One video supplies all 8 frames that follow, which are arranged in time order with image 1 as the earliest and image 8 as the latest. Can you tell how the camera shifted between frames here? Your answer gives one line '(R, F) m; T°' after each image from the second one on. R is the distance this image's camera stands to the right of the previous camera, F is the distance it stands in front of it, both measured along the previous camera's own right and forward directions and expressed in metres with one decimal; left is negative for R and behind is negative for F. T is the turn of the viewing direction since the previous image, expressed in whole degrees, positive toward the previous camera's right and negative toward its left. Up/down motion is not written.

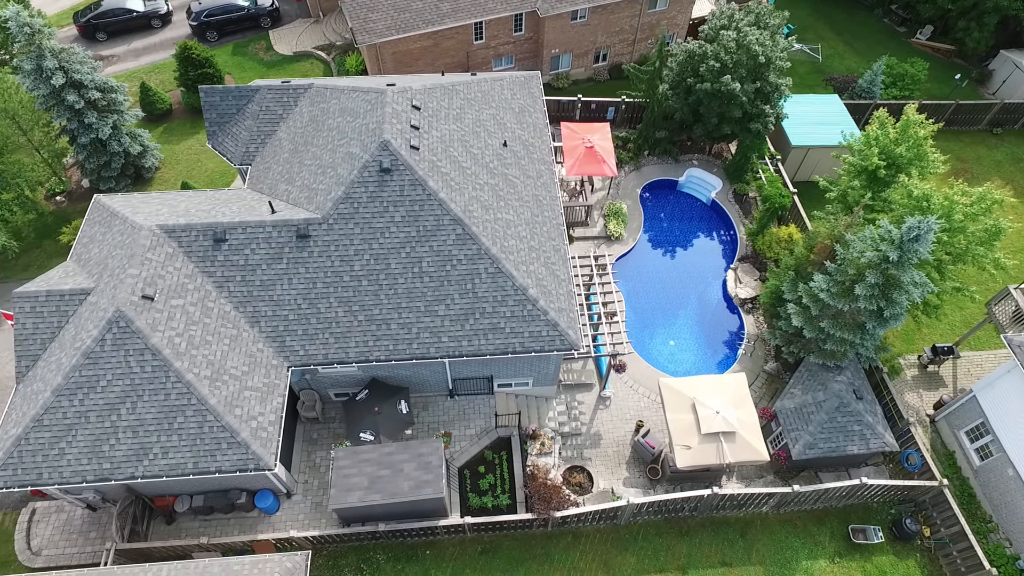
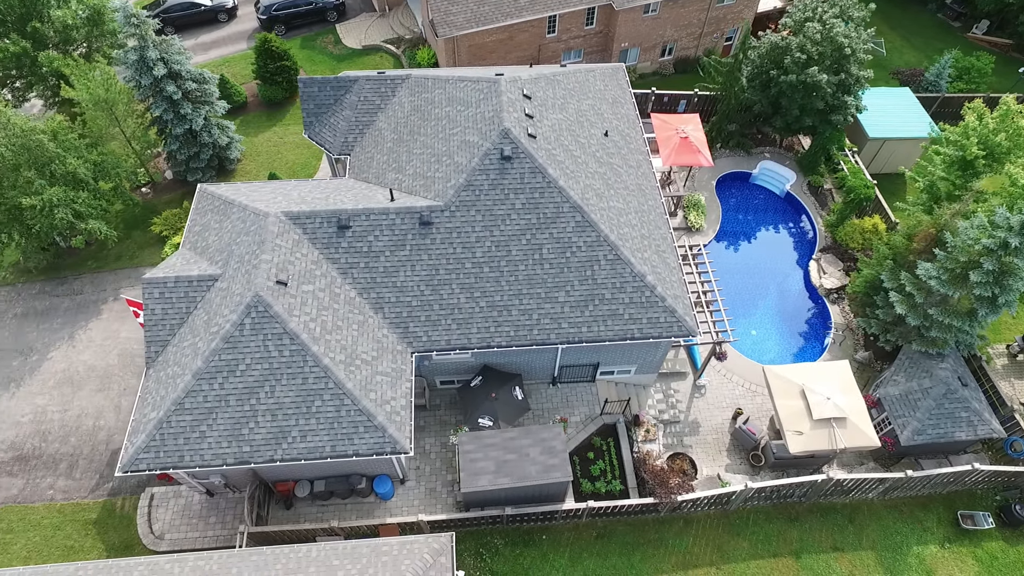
(-3.8, -0.2) m; 0°
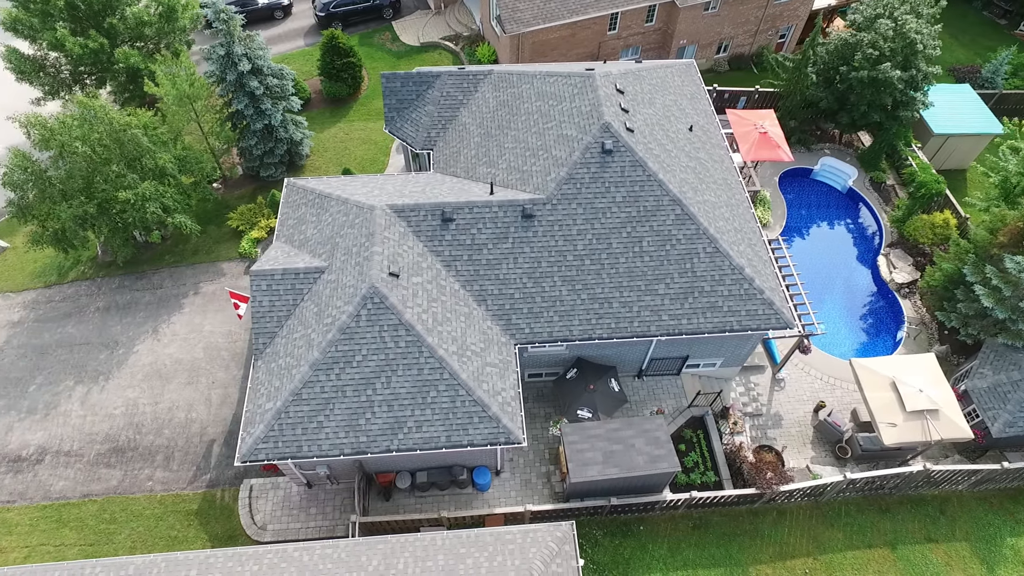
(-3.2, -0.2) m; 0°
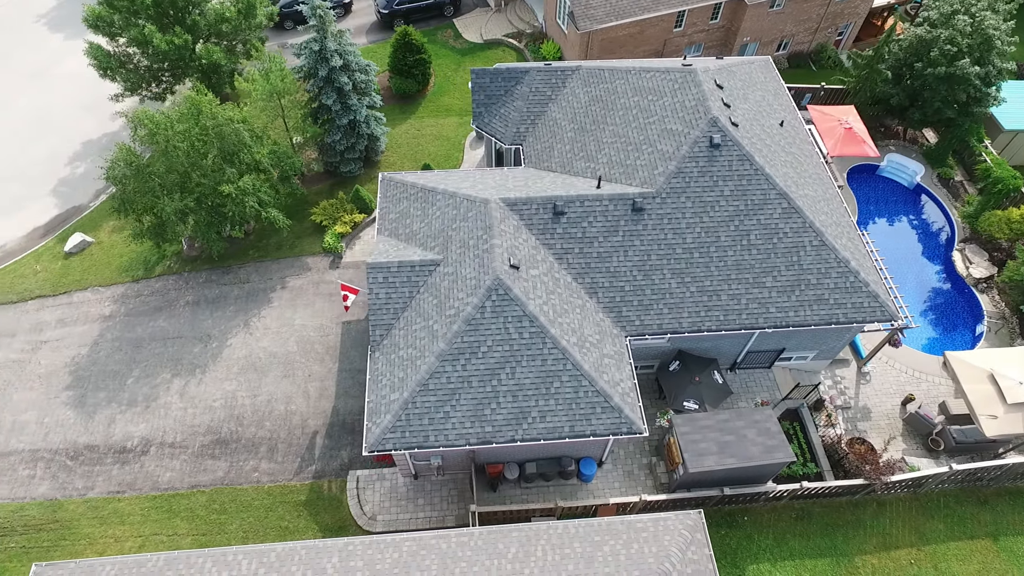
(-3.5, -0.2) m; 0°
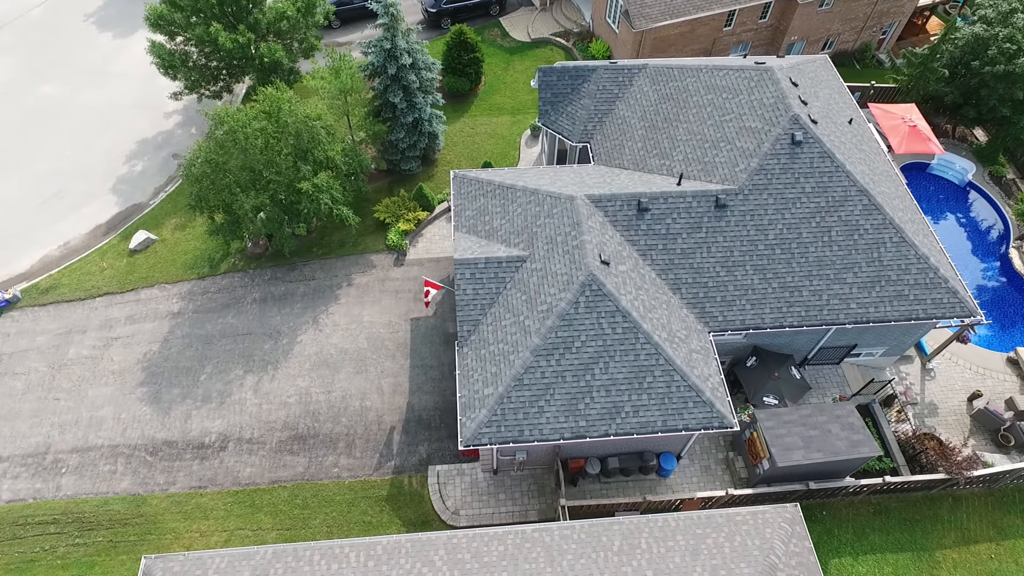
(-2.7, -0.1) m; 0°
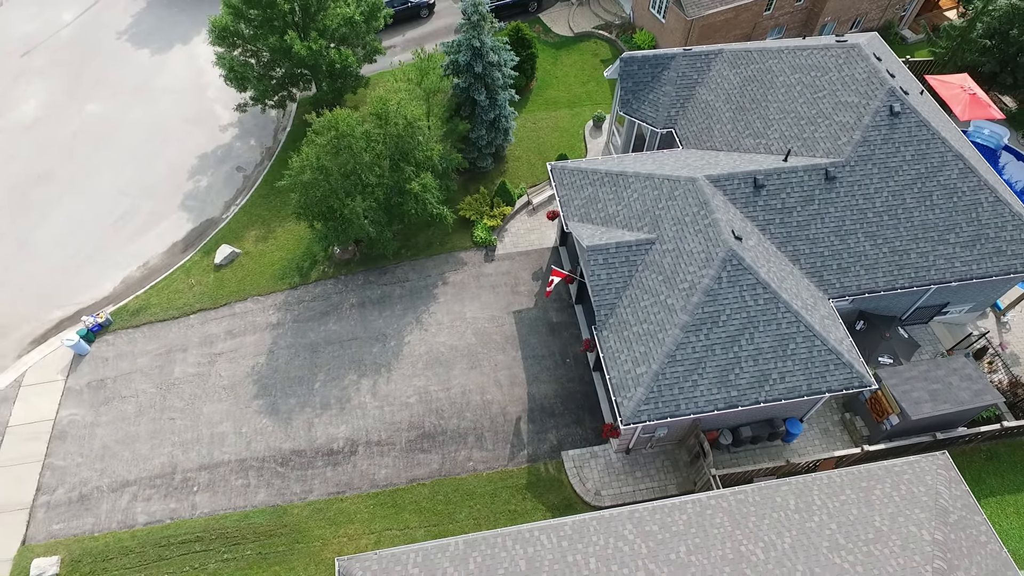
(-5.2, -0.3) m; +3°
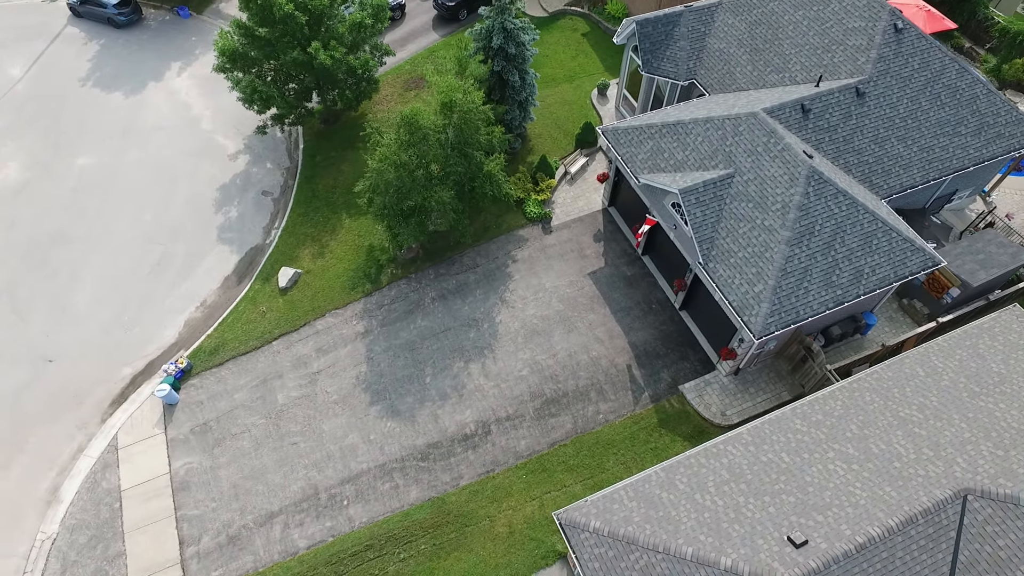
(-6.6, -0.5) m; +8°
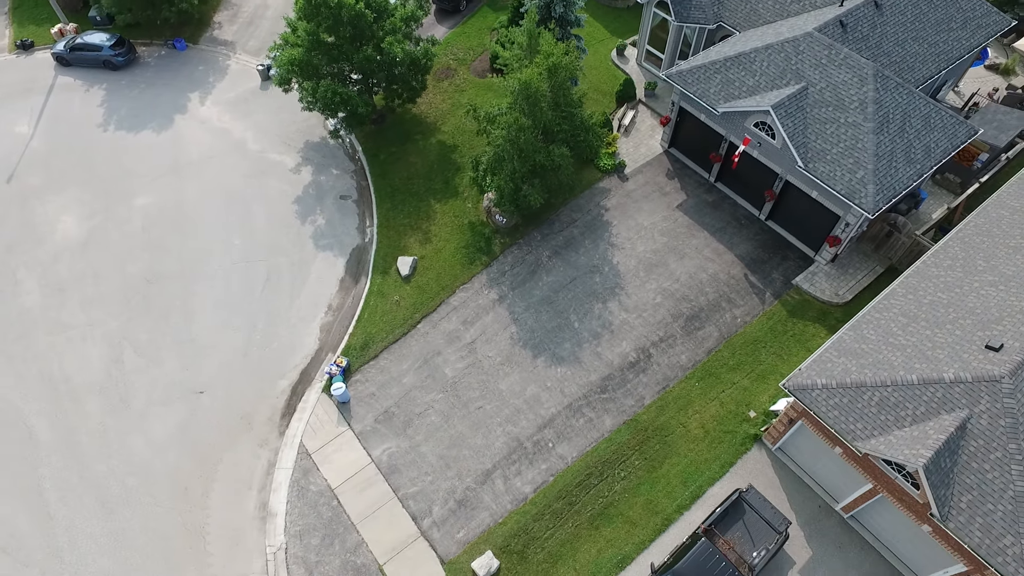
(-9.0, -1.1) m; +8°
